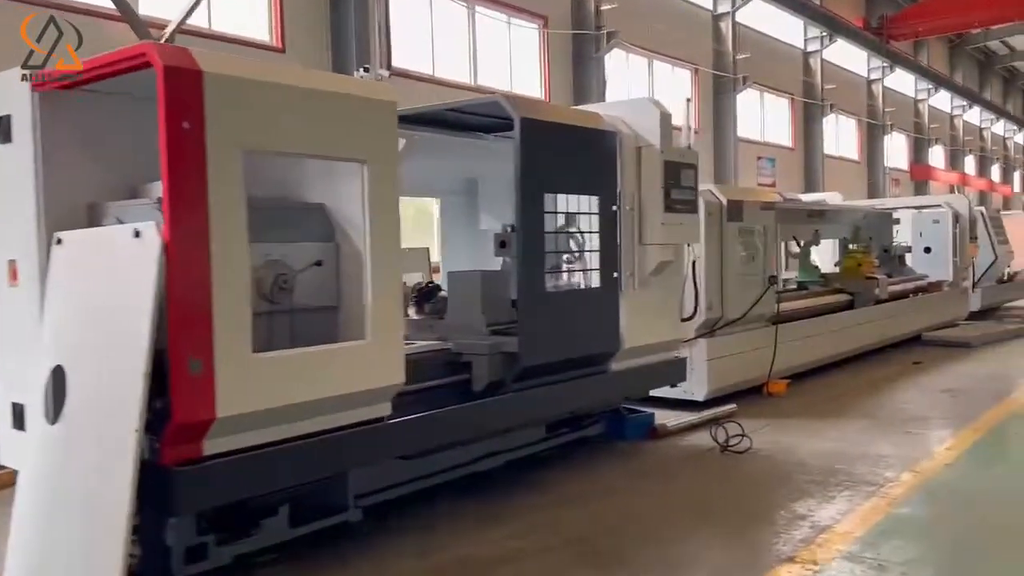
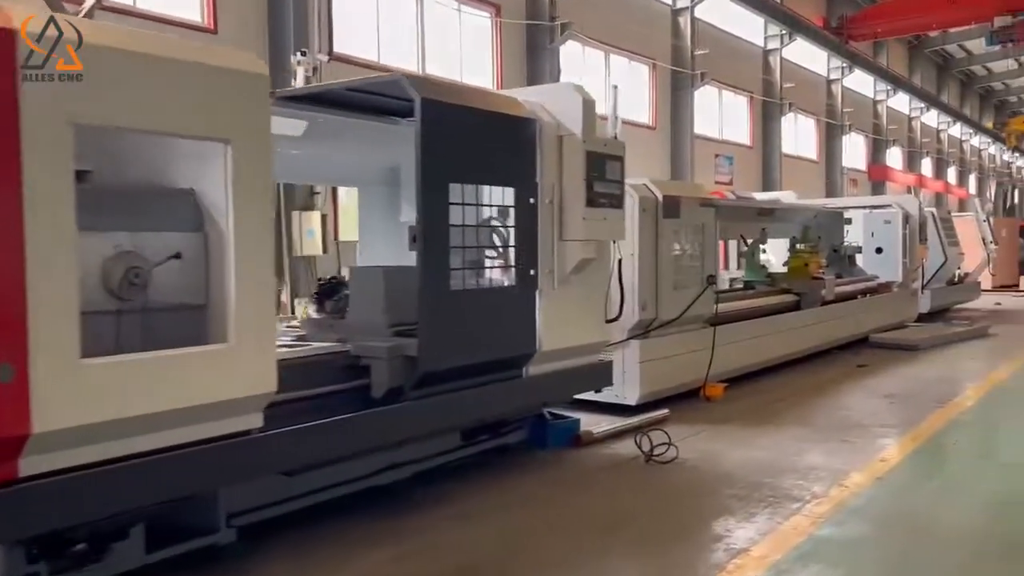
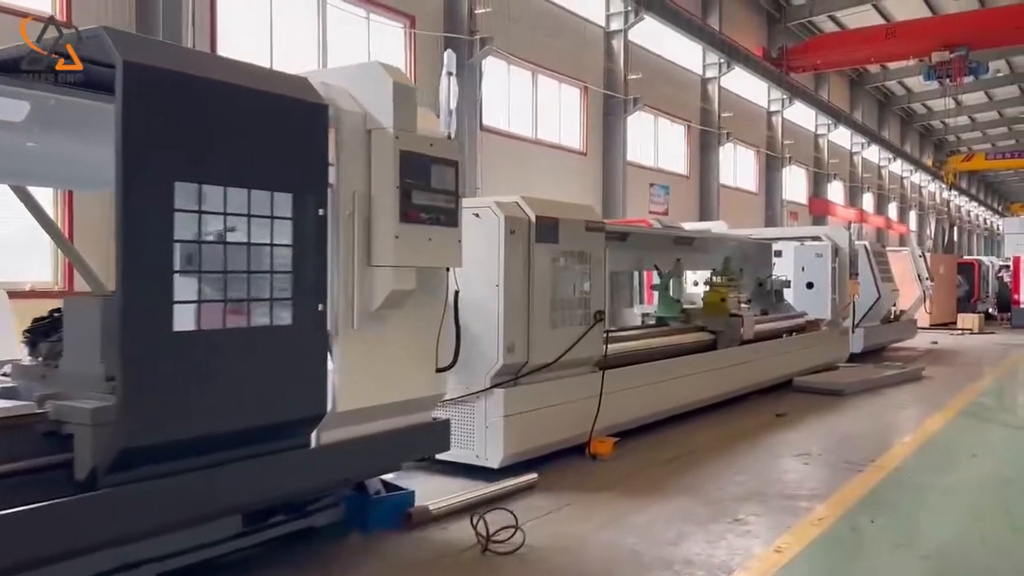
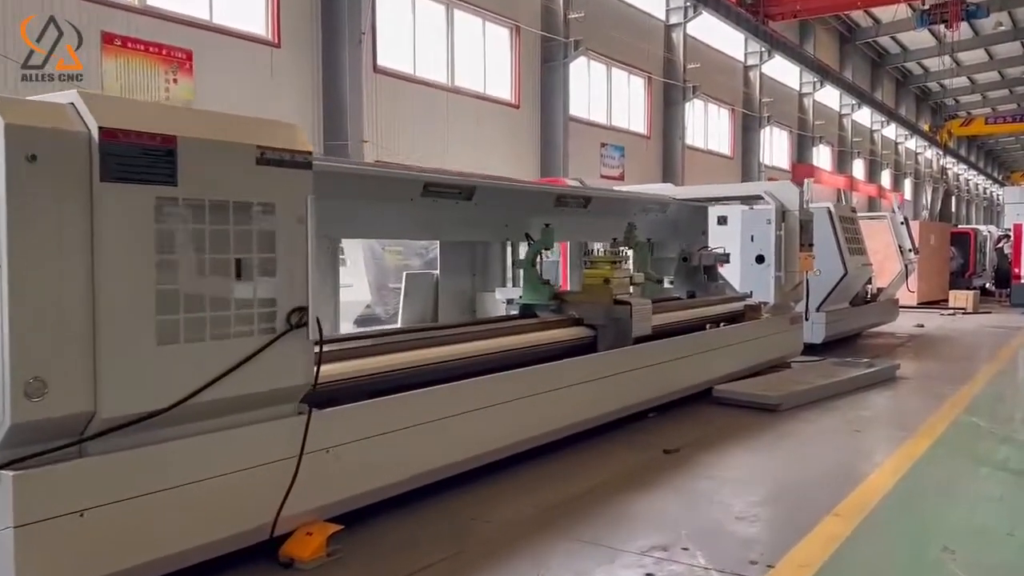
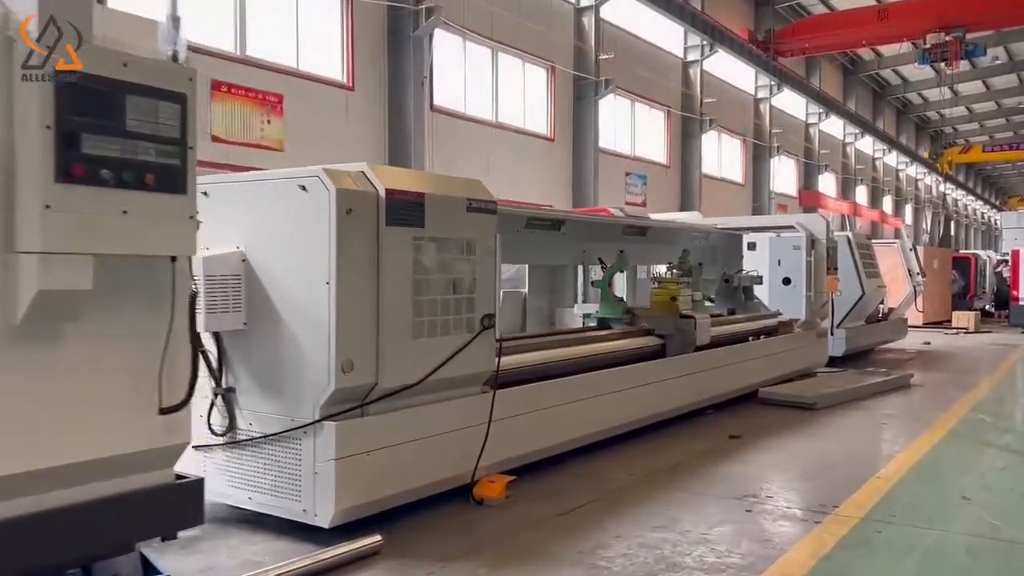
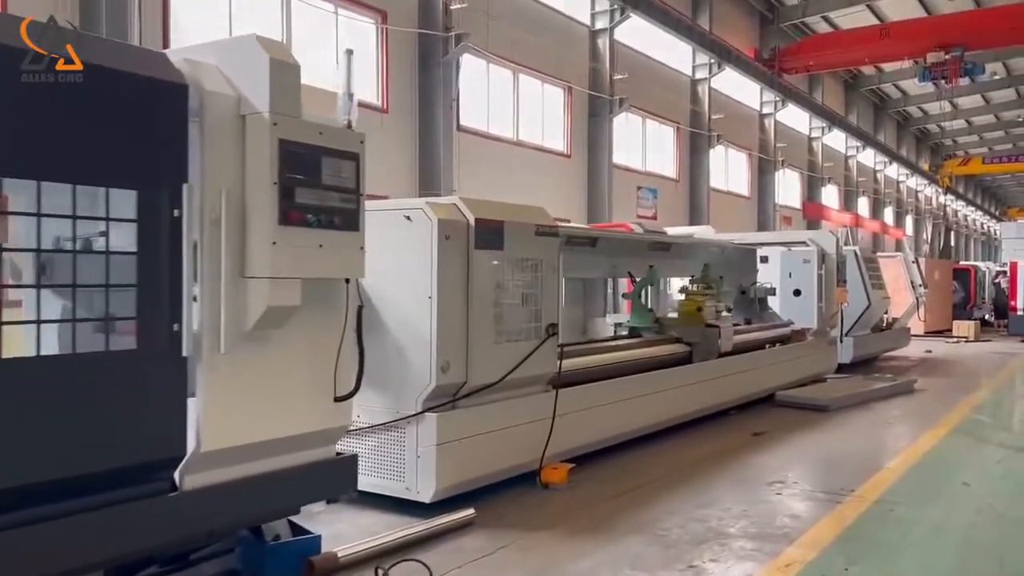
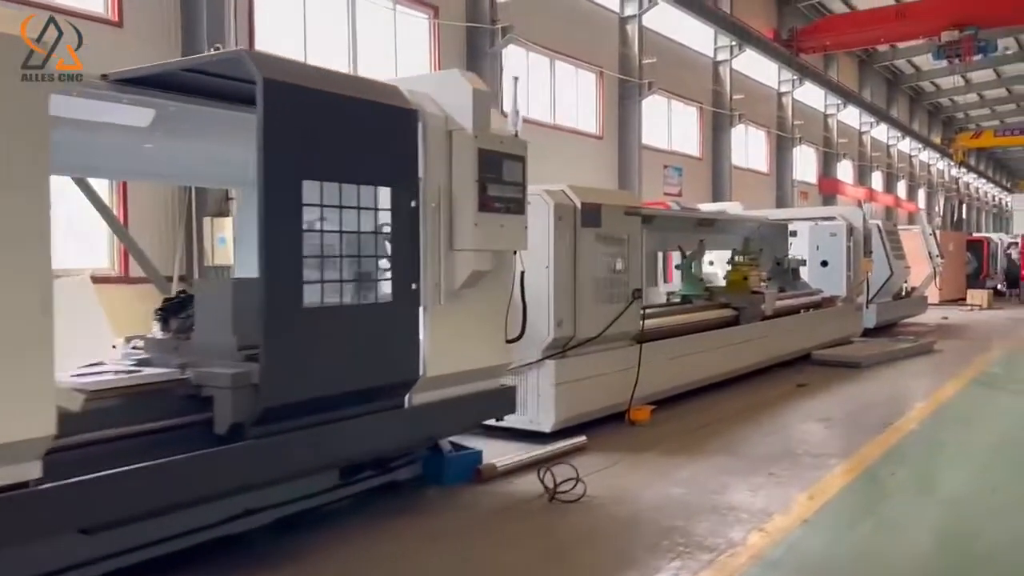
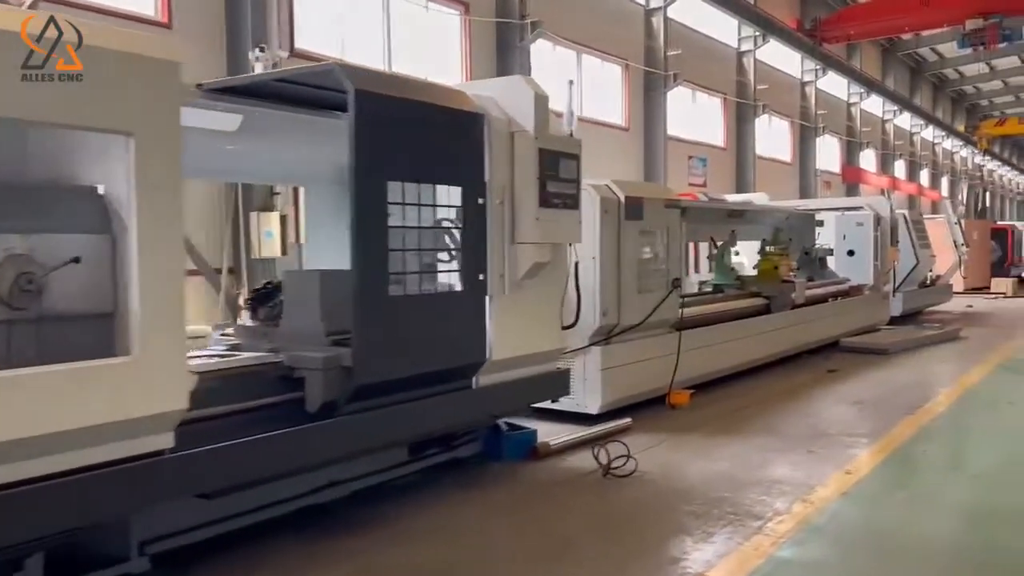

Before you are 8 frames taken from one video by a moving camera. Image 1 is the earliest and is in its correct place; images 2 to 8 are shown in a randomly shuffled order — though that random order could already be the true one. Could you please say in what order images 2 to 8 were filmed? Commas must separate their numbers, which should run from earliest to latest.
2, 8, 7, 3, 6, 5, 4
